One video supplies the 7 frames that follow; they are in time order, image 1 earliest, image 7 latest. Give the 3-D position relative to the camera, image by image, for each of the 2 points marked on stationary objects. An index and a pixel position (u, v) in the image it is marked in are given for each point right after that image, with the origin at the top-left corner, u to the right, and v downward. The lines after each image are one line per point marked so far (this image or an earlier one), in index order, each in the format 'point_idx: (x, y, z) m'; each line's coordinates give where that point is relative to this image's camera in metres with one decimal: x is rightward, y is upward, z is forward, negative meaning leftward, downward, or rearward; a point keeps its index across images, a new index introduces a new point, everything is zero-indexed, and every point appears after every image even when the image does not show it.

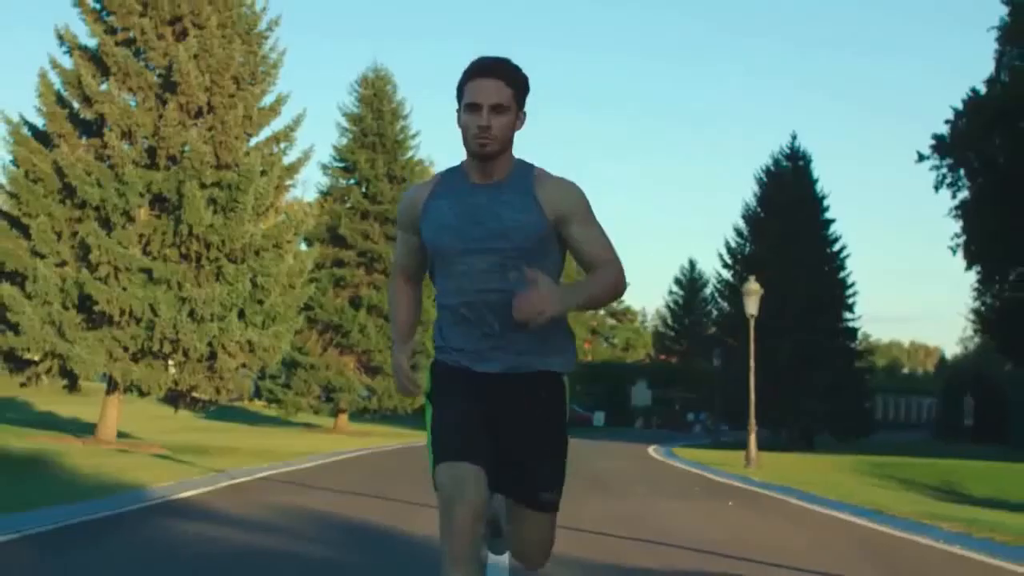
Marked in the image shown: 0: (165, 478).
0: (-4.6, -2.5, +18.7) m
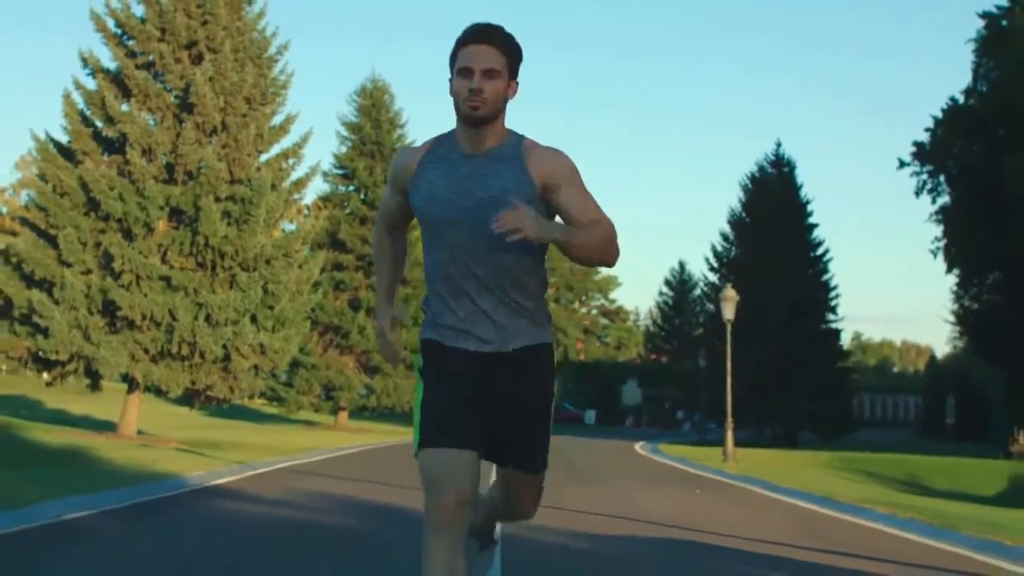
0: (-4.7, -2.7, +20.7) m
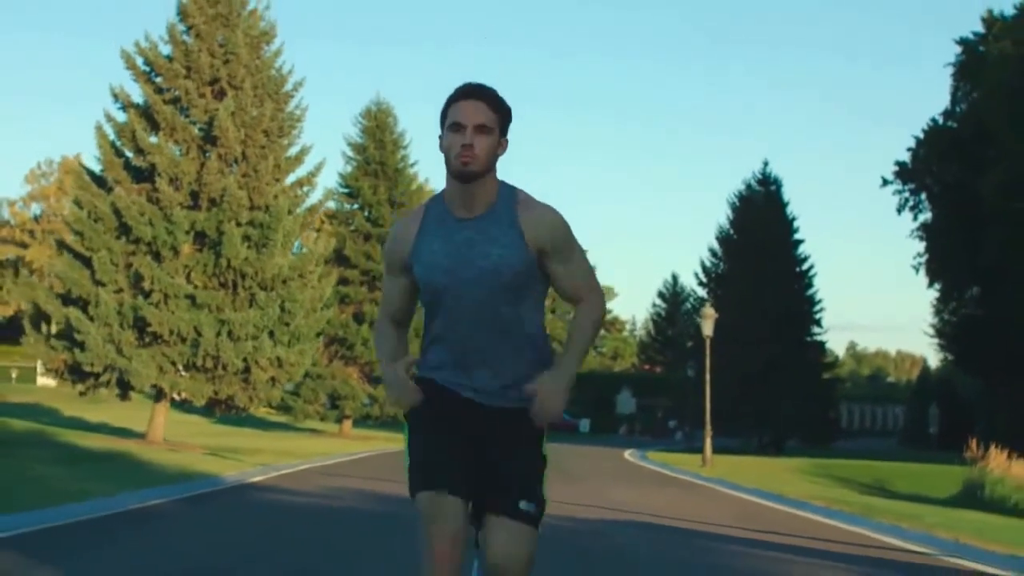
0: (-4.8, -3.1, +23.4) m
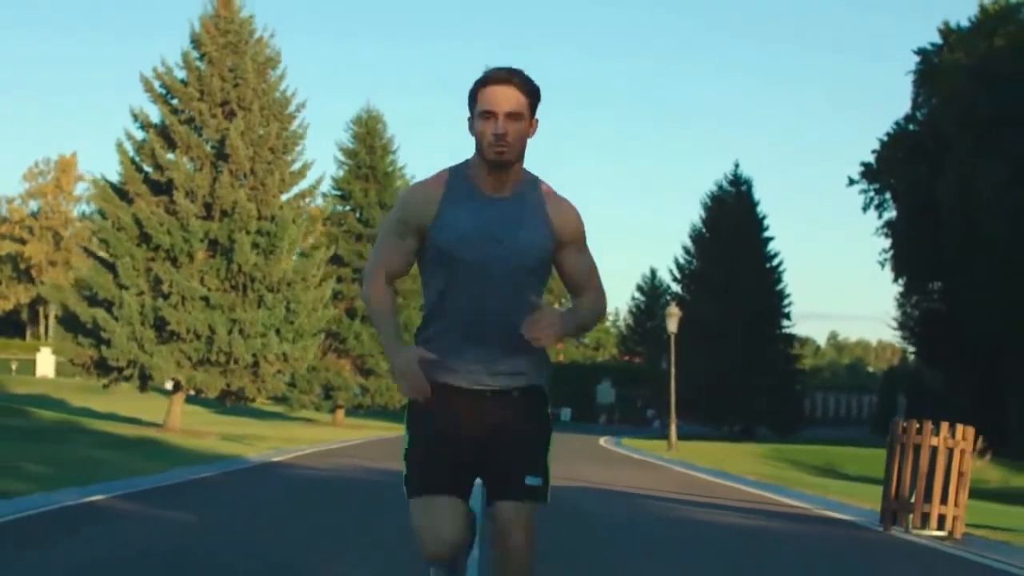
0: (-5.1, -3.2, +26.8) m
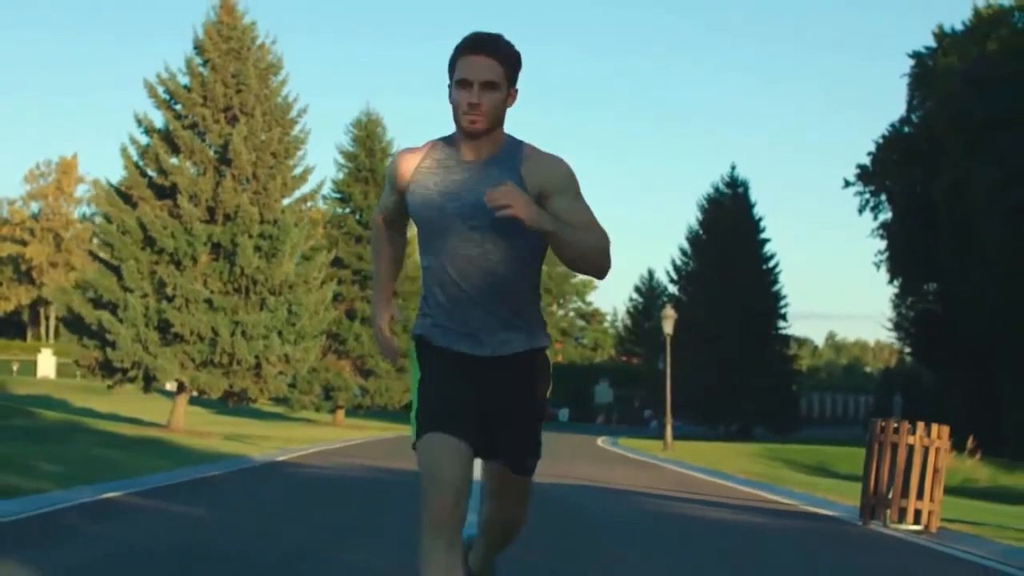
0: (-5.1, -3.2, +27.4) m
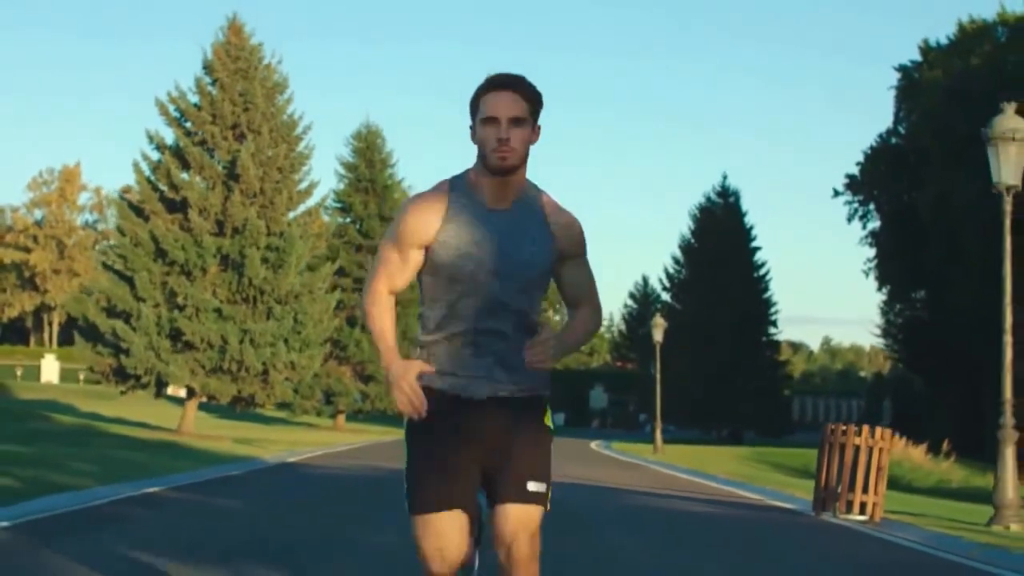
0: (-5.2, -3.5, +29.0) m
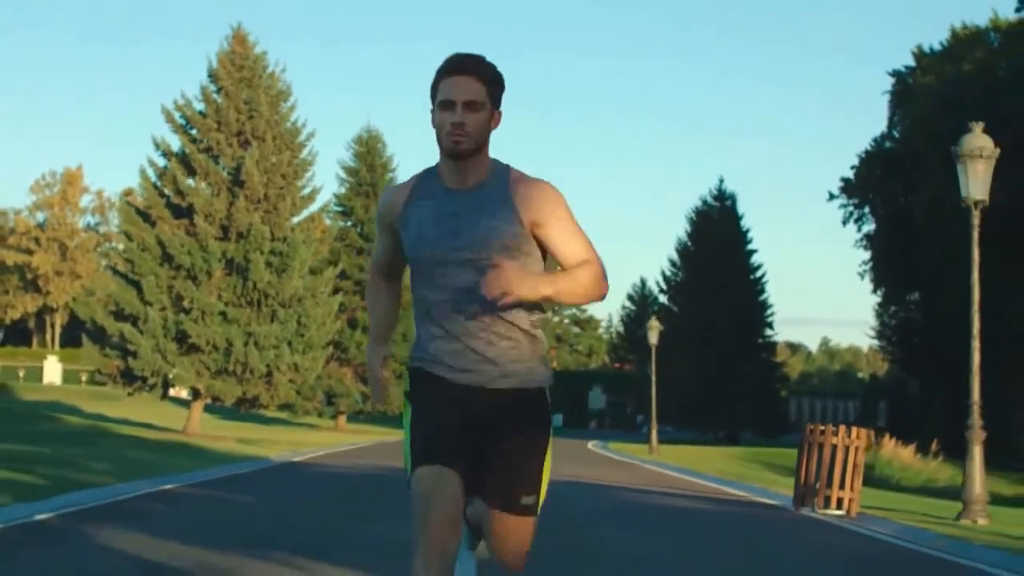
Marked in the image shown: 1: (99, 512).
0: (-5.3, -3.6, +29.8) m
1: (-4.7, -2.6, +15.8) m
